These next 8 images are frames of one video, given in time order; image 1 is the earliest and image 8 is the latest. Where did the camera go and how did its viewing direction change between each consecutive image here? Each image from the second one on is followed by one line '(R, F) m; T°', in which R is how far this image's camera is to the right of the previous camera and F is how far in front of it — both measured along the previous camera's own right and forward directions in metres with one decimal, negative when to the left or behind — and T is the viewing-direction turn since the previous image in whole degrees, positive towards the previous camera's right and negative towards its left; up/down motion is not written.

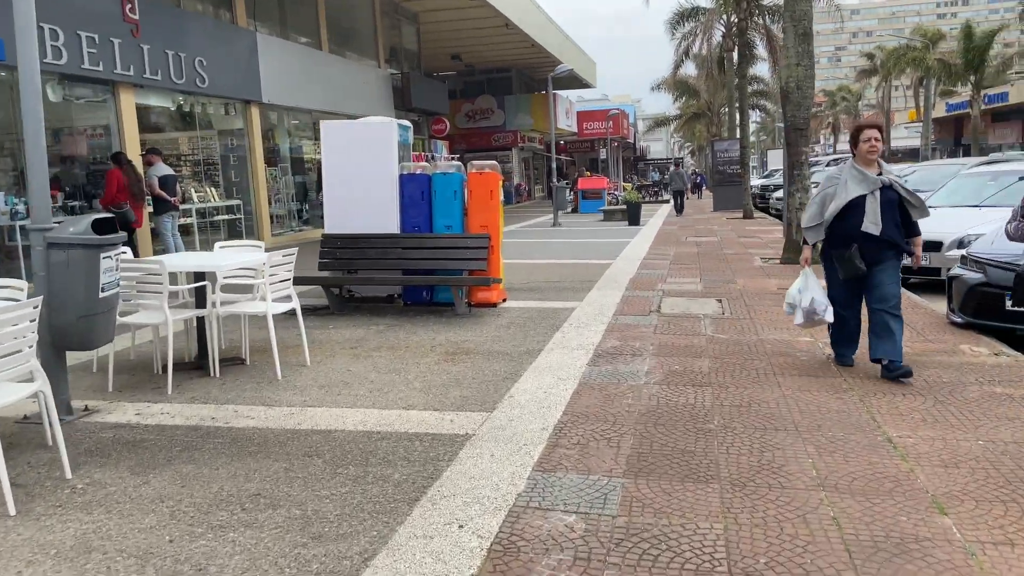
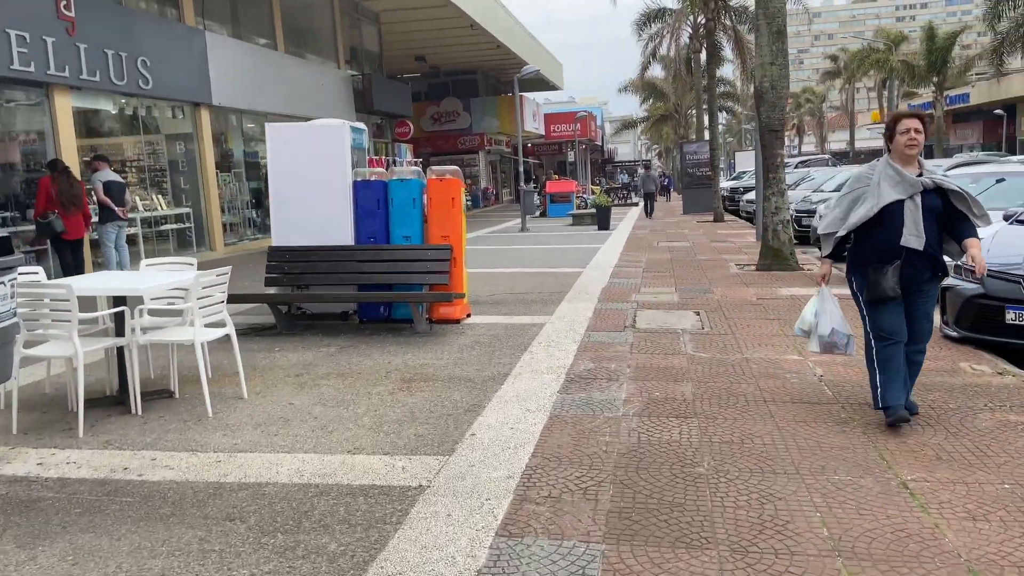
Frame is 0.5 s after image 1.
(+0.1, +0.6) m; +2°
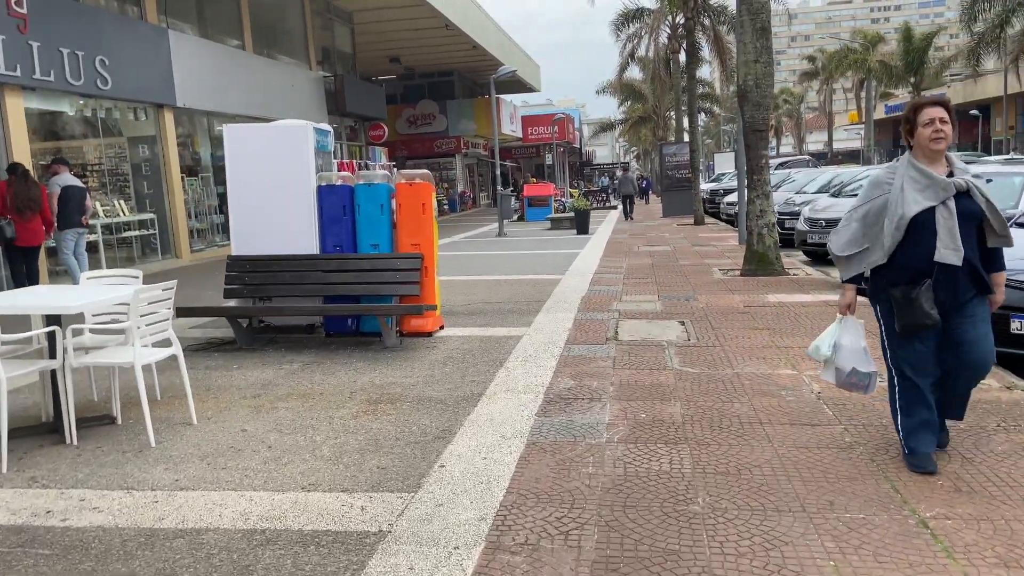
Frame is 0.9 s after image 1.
(0.0, +0.4) m; +2°
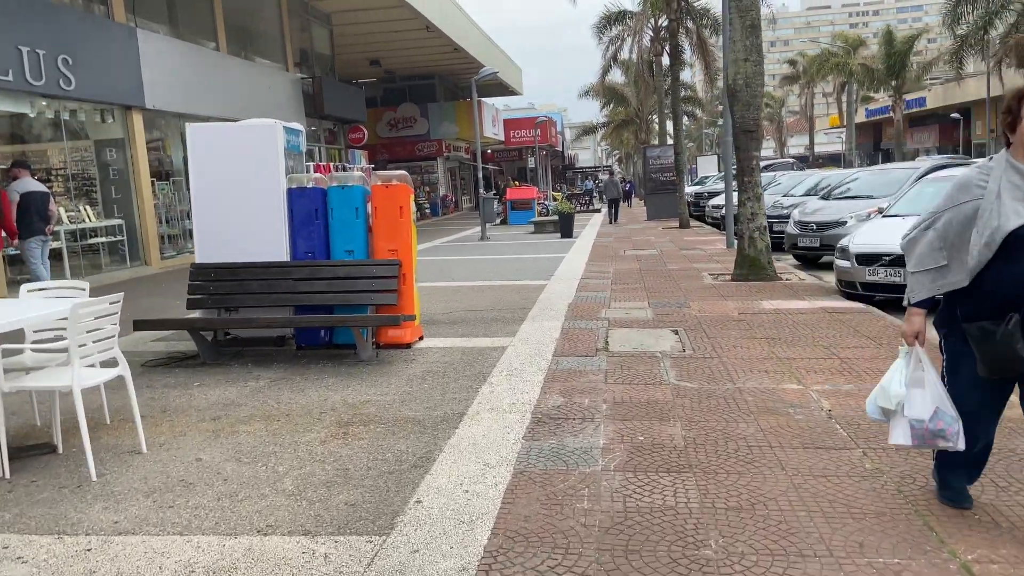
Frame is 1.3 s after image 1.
(0.0, +0.4) m; +1°
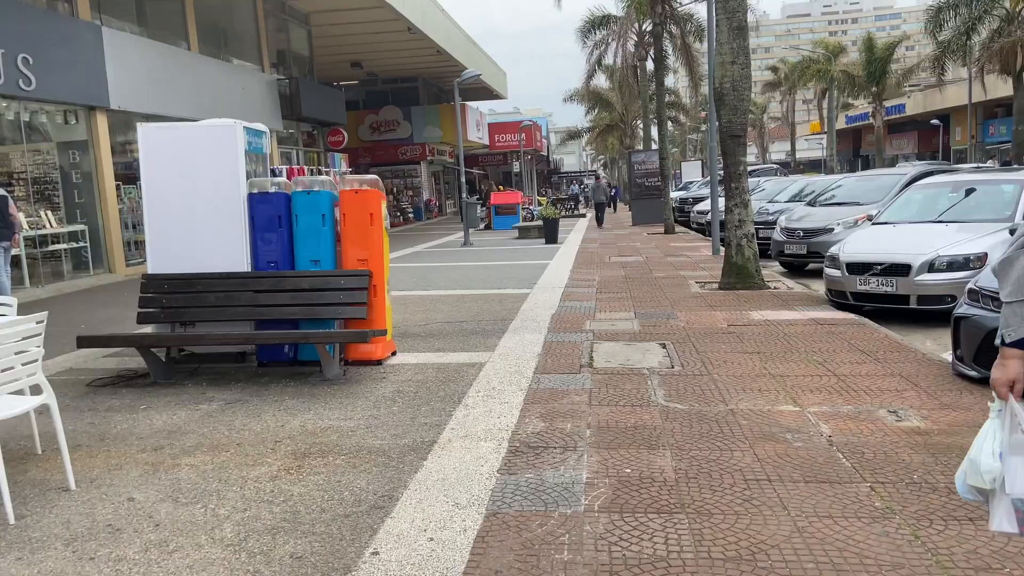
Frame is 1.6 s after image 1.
(+0.1, +0.4) m; +1°
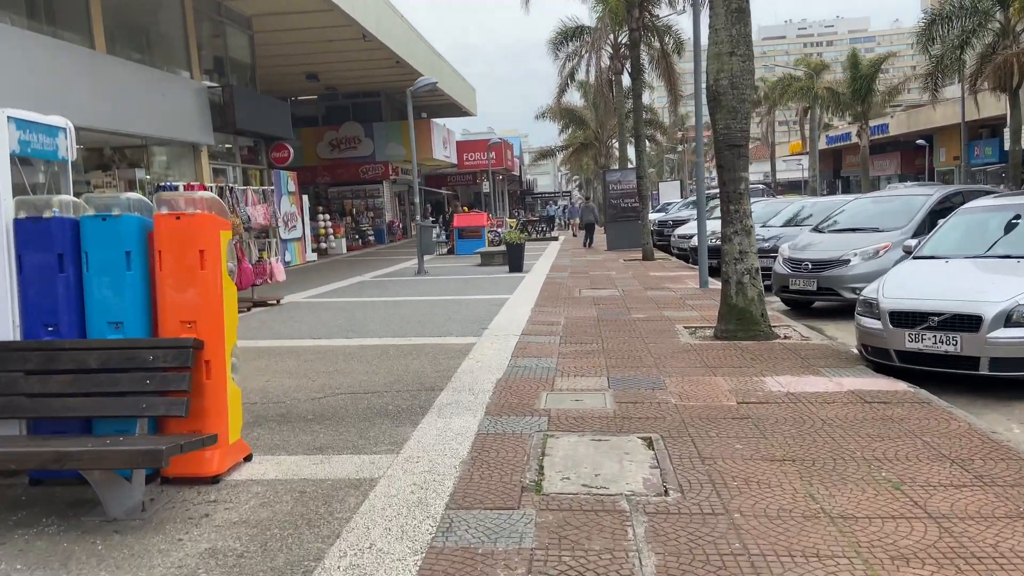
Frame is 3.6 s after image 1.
(+0.4, +2.2) m; +2°
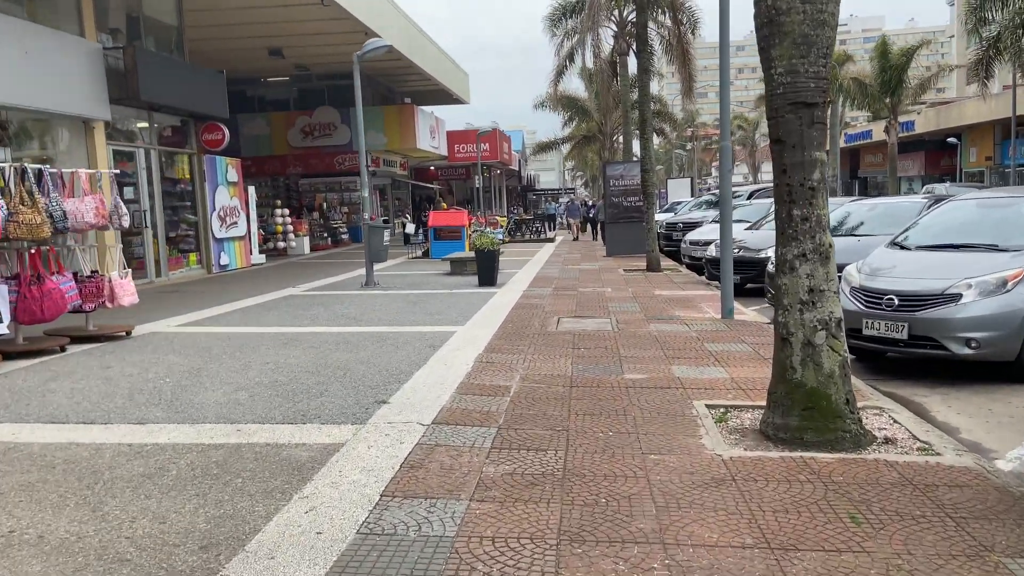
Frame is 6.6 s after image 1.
(+0.7, +3.6) m; 0°
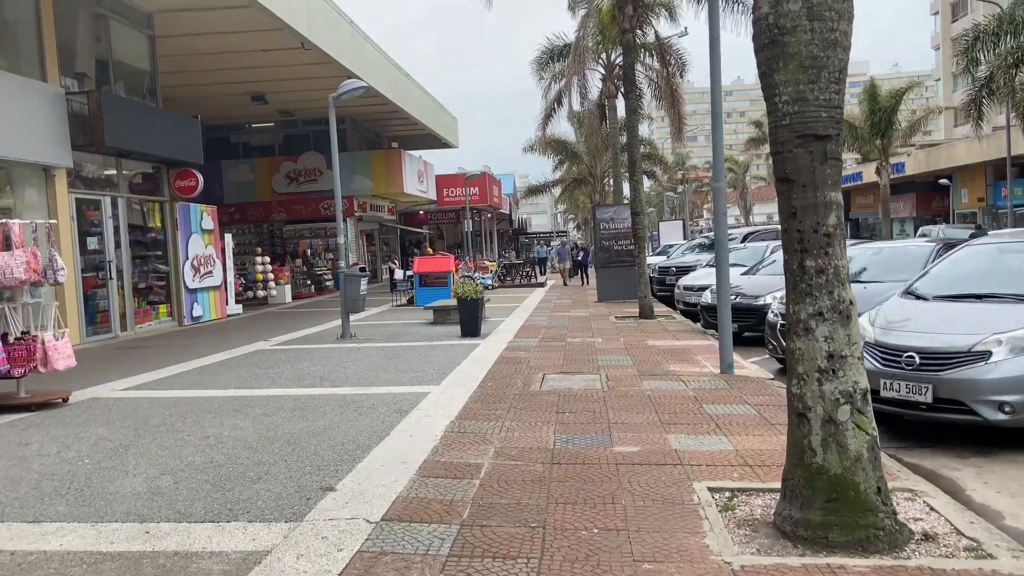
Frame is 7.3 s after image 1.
(+0.2, +0.8) m; 0°
